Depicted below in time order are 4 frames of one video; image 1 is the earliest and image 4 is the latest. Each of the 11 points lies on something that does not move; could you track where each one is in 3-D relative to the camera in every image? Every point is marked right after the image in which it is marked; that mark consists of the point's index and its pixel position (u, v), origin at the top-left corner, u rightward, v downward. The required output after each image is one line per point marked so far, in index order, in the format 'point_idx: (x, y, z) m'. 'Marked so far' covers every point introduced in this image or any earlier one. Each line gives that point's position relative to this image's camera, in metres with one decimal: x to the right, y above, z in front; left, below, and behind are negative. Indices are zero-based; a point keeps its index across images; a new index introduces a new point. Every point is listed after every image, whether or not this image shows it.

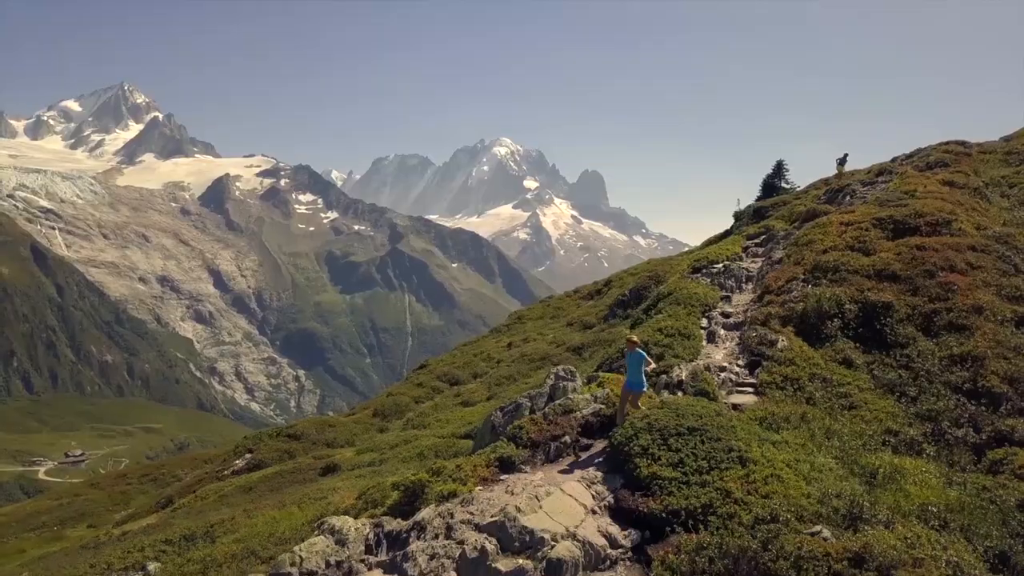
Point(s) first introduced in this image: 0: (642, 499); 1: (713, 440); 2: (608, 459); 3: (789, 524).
0: (+3.4, -5.5, +17.2) m
1: (+5.8, -4.3, +19.4) m
2: (+3.0, -5.1, +19.4) m
3: (+6.6, -5.6, +15.6) m
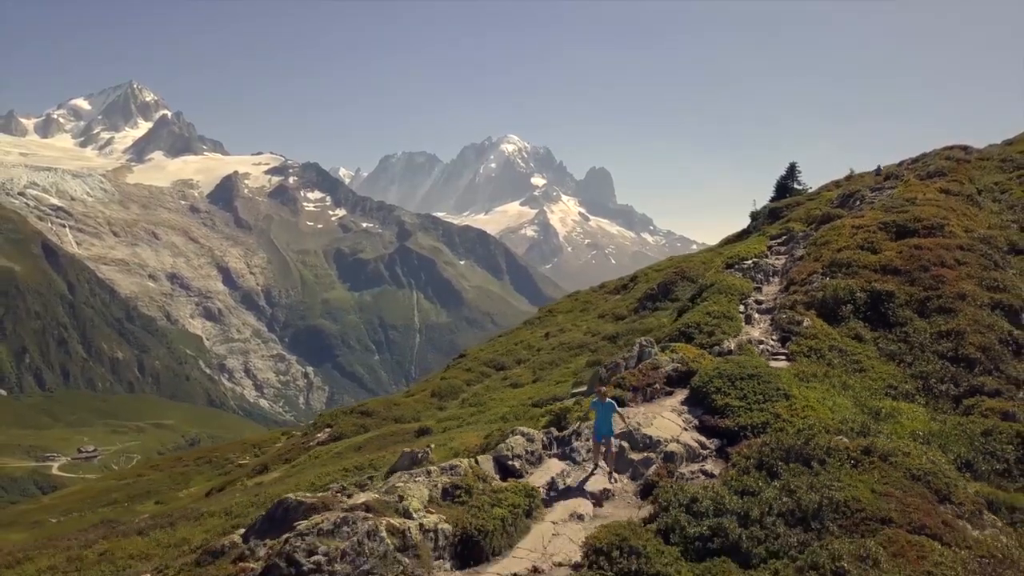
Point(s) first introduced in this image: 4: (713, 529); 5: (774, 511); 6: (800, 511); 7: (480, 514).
0: (+8.0, -5.0, +25.2) m
1: (+10.4, -3.9, +27.4) m
2: (+7.6, -4.6, +27.4) m
3: (+11.1, -5.2, +23.6) m
4: (+5.7, -6.8, +18.4) m
5: (+7.7, -6.5, +19.1) m
6: (+8.5, -6.5, +19.2) m
7: (-0.6, -6.2, +18.7) m
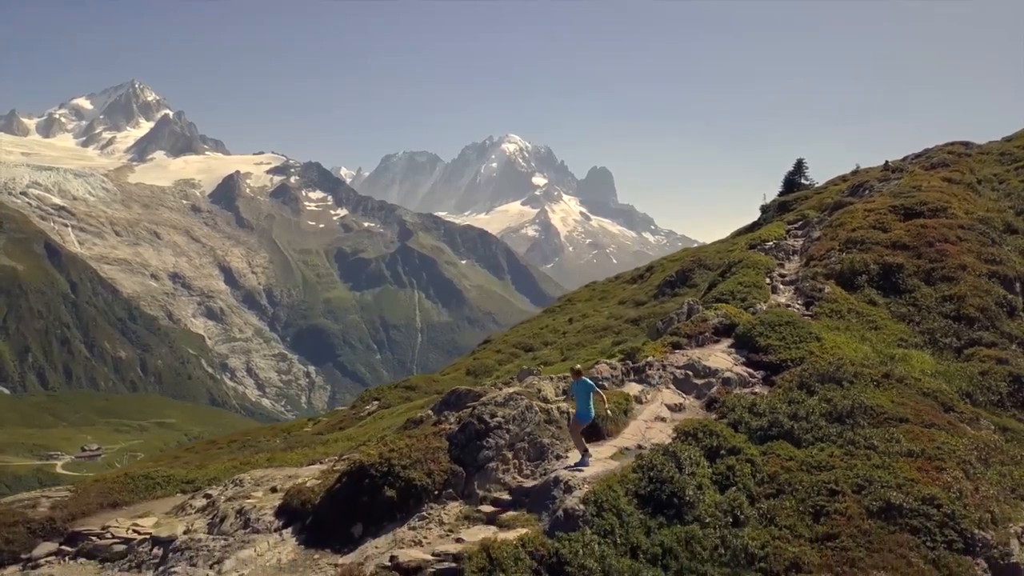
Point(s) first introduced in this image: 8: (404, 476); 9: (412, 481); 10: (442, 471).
0: (+11.7, -3.2, +30.6) m
1: (+14.1, -2.0, +32.8) m
2: (+11.4, -2.8, +32.8) m
3: (+14.9, -3.3, +29.0) m
4: (+9.4, -4.9, +23.8) m
5: (+11.4, -4.7, +24.5) m
6: (+12.2, -4.7, +24.6) m
7: (+3.1, -4.3, +24.1) m
8: (-3.2, -5.8, +20.8) m
9: (-2.9, -5.9, +20.6) m
10: (-2.1, -5.7, +21.1) m
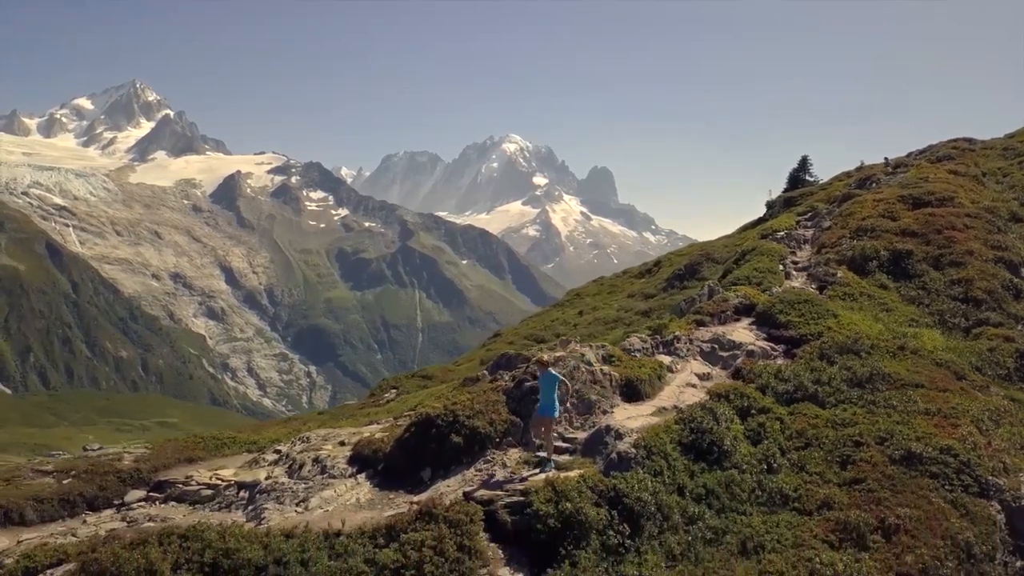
0: (+13.4, -2.2, +32.4) m
1: (+15.8, -1.0, +34.5) m
2: (+13.0, -1.8, +34.5) m
3: (+16.5, -2.3, +30.7) m
4: (+11.1, -3.9, +25.5) m
5: (+13.1, -3.7, +26.2) m
6: (+13.9, -3.7, +26.3) m
7: (+4.8, -3.3, +25.9) m
8: (-1.5, -4.7, +22.6) m
9: (-1.3, -4.9, +22.4) m
10: (-0.4, -4.7, +22.9) m
